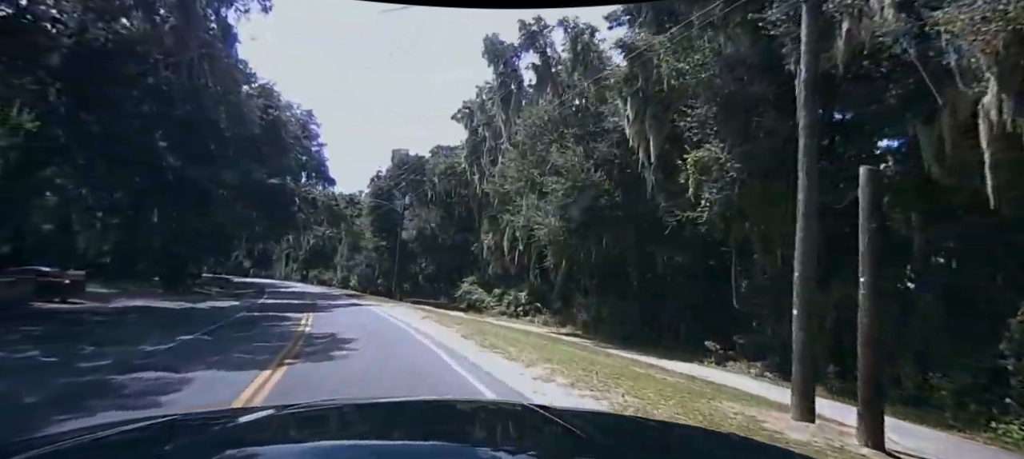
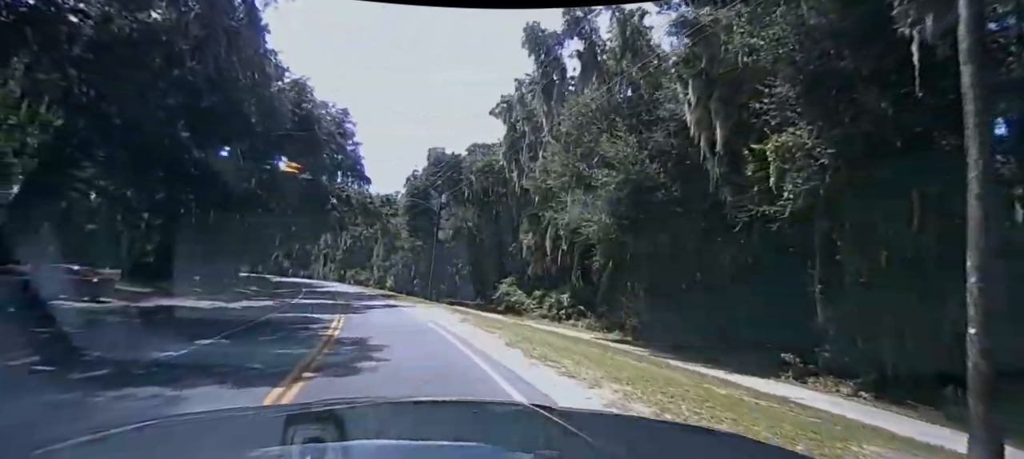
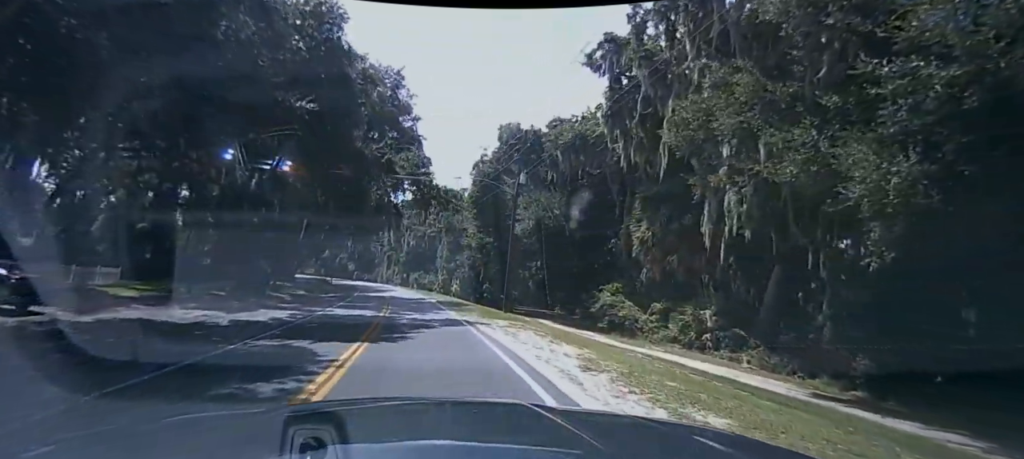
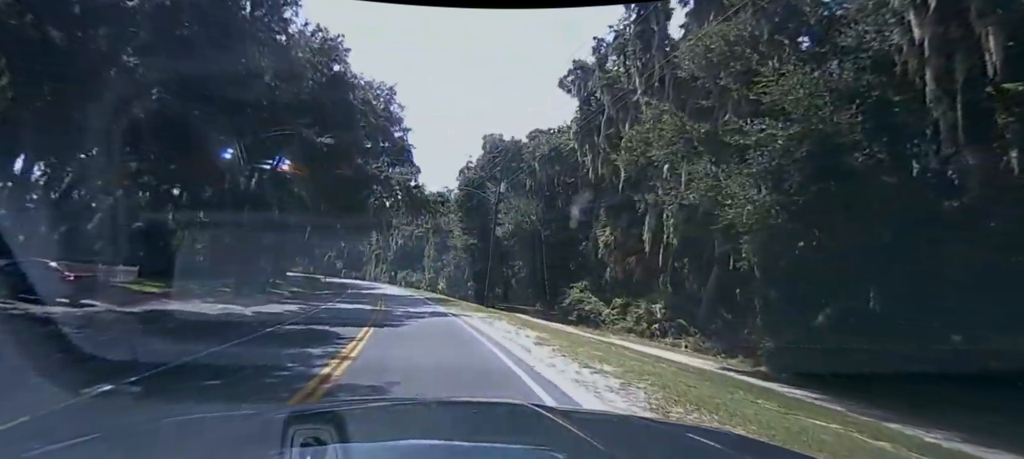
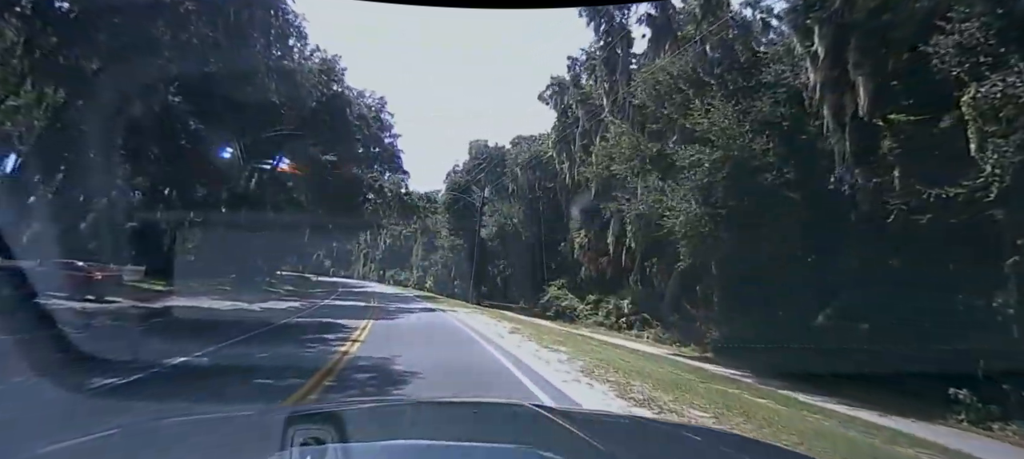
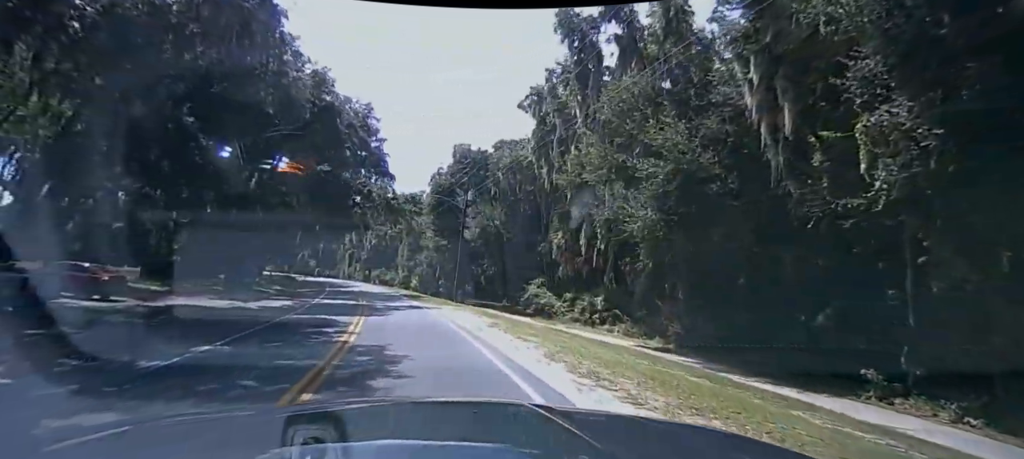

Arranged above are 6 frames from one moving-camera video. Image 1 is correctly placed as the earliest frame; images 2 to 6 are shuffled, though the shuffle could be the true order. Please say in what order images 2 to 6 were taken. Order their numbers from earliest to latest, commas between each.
2, 6, 5, 4, 3
